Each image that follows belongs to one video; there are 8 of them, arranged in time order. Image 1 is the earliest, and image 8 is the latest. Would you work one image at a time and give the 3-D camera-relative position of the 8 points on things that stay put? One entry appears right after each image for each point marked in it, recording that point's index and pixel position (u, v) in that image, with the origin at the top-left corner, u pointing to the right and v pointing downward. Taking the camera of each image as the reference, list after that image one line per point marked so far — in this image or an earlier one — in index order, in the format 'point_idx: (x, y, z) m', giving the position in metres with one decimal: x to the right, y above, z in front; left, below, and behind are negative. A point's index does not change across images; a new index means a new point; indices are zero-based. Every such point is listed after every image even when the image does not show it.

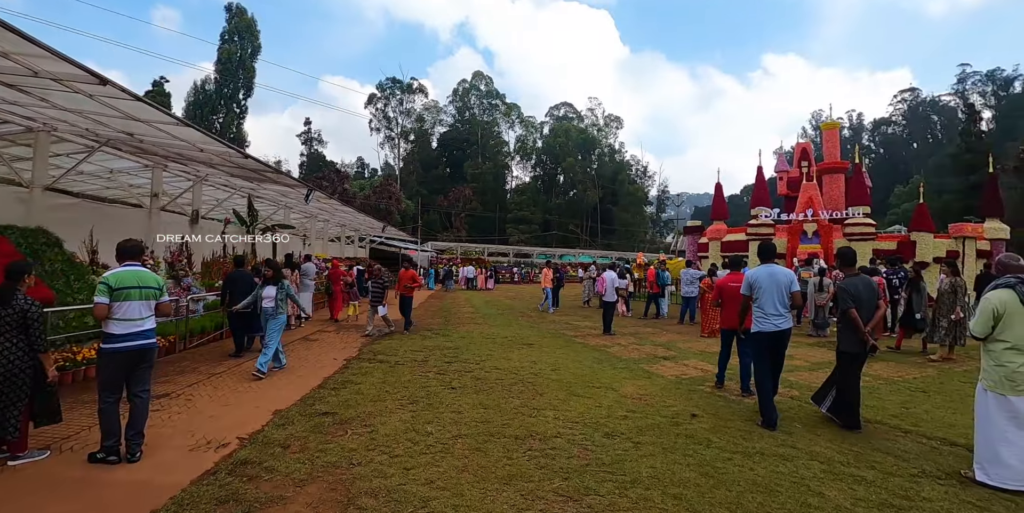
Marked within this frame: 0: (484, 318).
0: (-0.8, -1.7, +13.8) m
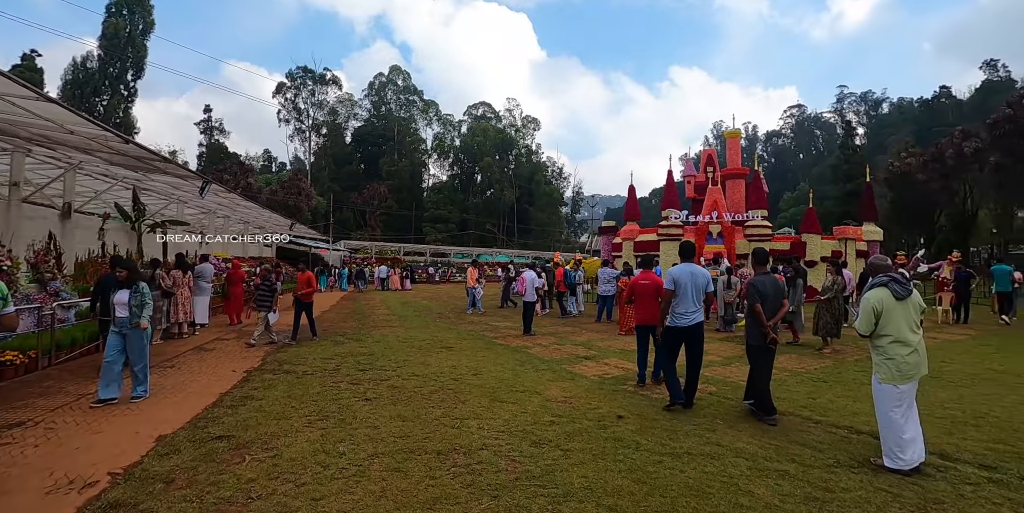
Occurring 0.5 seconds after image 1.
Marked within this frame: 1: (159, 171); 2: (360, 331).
0: (-3.0, -1.7, +13.2) m
1: (-8.7, +2.1, +12.2) m
2: (-3.5, -1.7, +11.2) m
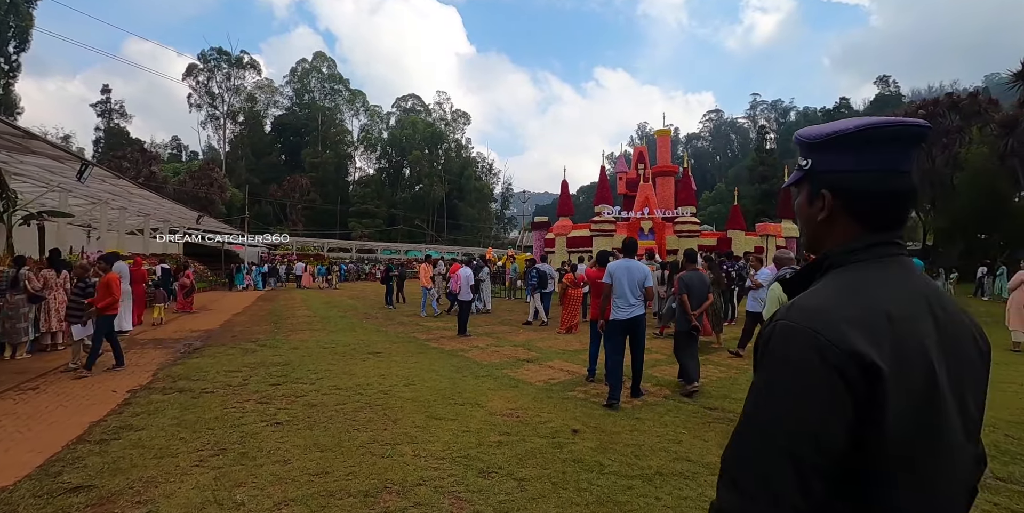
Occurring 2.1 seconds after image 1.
0: (-4.6, -1.6, +12.1) m
1: (-10.2, +2.2, +10.2) m
2: (-4.8, -1.6, +10.0) m
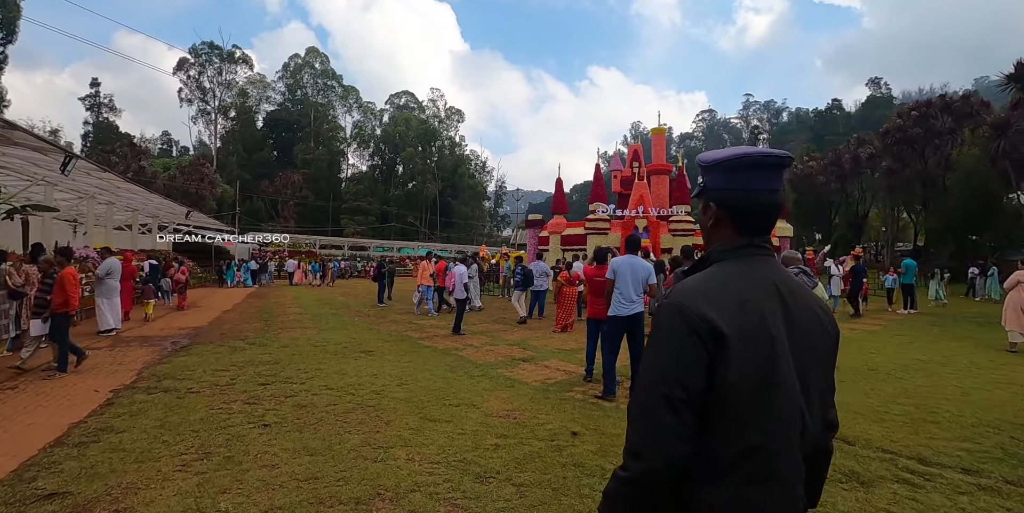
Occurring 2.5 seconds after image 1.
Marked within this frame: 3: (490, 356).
0: (-4.7, -1.5, +11.9) m
1: (-10.3, +2.3, +9.9) m
2: (-4.9, -1.5, +9.8) m
3: (-0.3, -1.6, +7.7) m
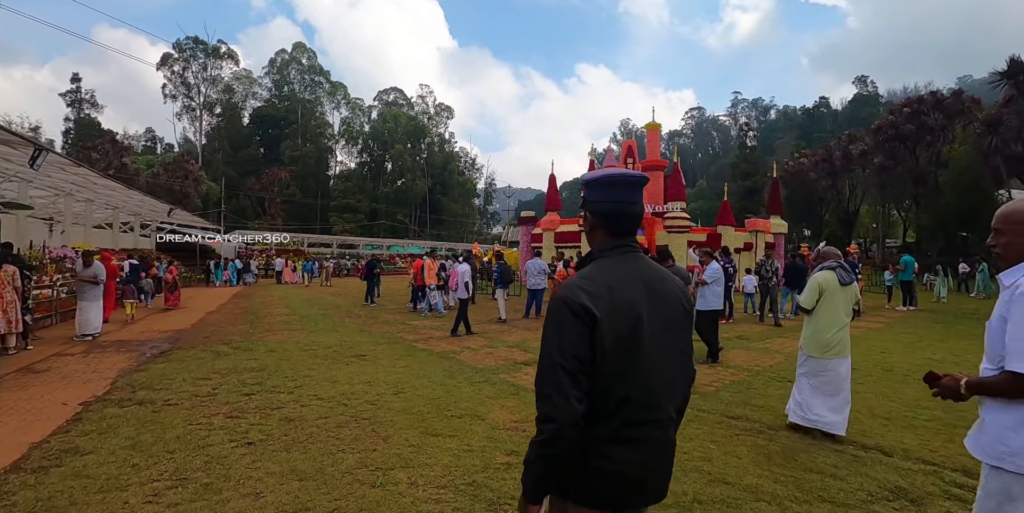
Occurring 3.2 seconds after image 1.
0: (-4.8, -1.5, +11.4) m
1: (-10.3, +2.3, +9.3) m
2: (-5.0, -1.5, +9.3) m
3: (-0.3, -1.5, +7.3) m
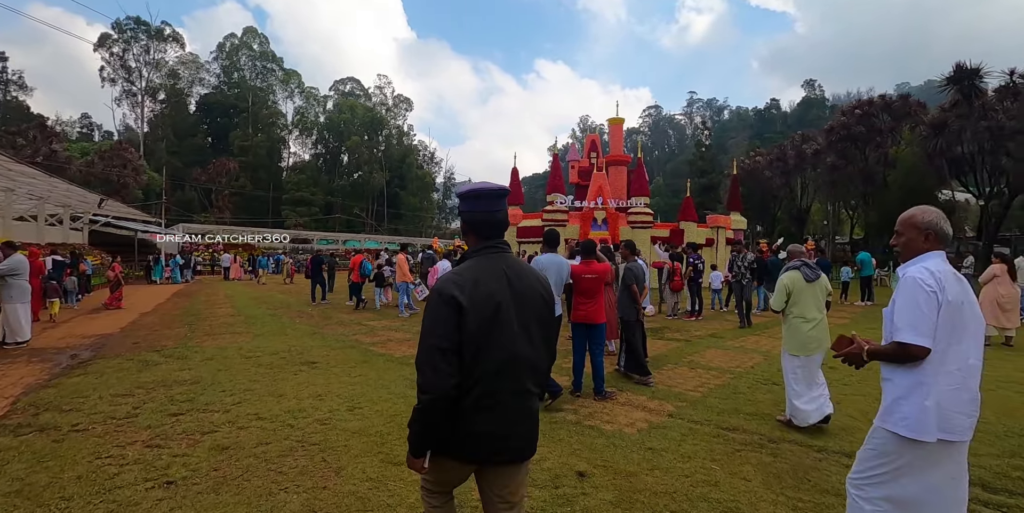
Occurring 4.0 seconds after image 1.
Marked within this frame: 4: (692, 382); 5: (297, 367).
0: (-5.6, -1.4, +10.5) m
1: (-10.9, +2.4, +7.9) m
2: (-5.5, -1.5, +8.3) m
3: (-0.8, -1.5, +6.8) m
4: (+2.2, -1.5, +6.0) m
5: (-2.8, -1.5, +6.5) m
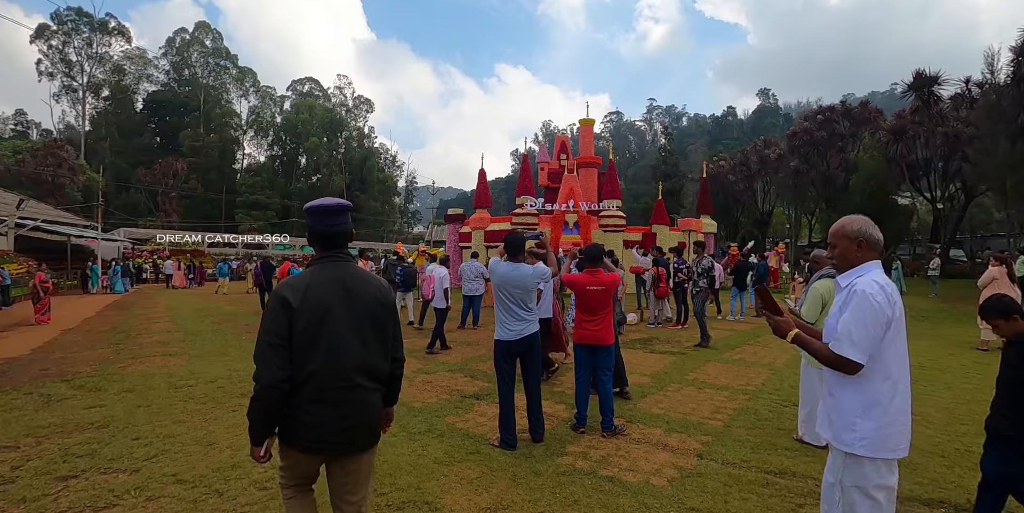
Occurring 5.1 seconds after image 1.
0: (-6.0, -1.6, +9.2) m
1: (-11.1, +2.2, +6.2) m
2: (-5.8, -1.6, +7.0) m
3: (-1.0, -1.6, +5.8) m
4: (+2.1, -1.6, +5.2) m
5: (-3.0, -1.6, +5.4) m
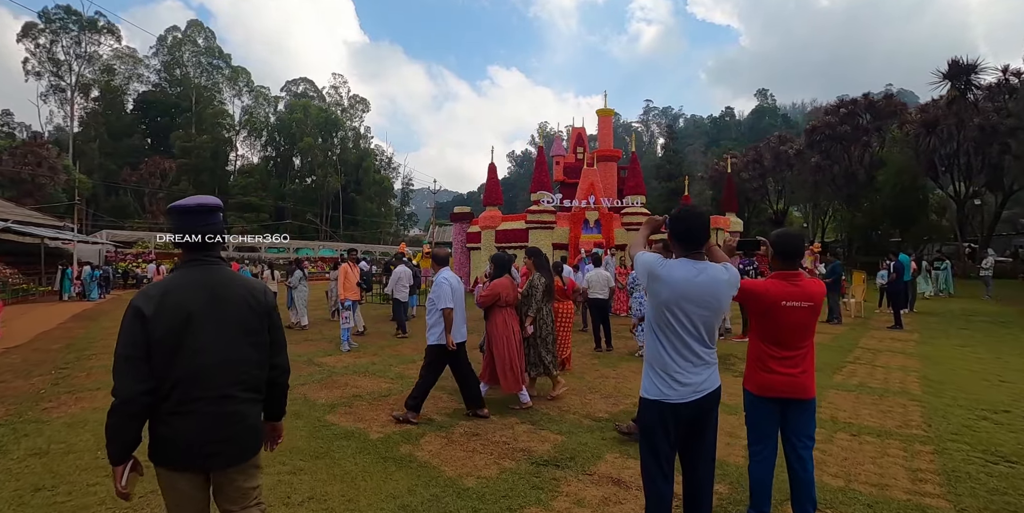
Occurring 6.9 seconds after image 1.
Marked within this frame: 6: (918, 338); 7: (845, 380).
0: (-5.3, -1.6, +7.3) m
1: (-10.5, +2.2, +4.4) m
2: (-5.1, -1.6, +5.2) m
3: (-0.2, -1.6, +4.1) m
4: (+2.8, -1.6, +3.5) m
5: (-2.3, -1.6, +3.6) m
6: (+8.1, -1.5, +9.5) m
7: (+4.2, -1.6, +6.2) m
